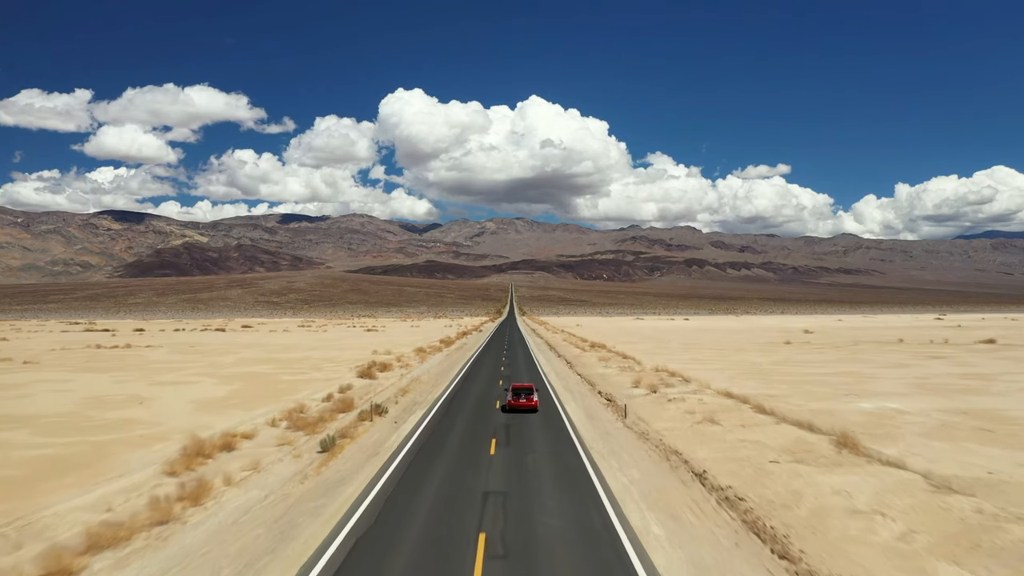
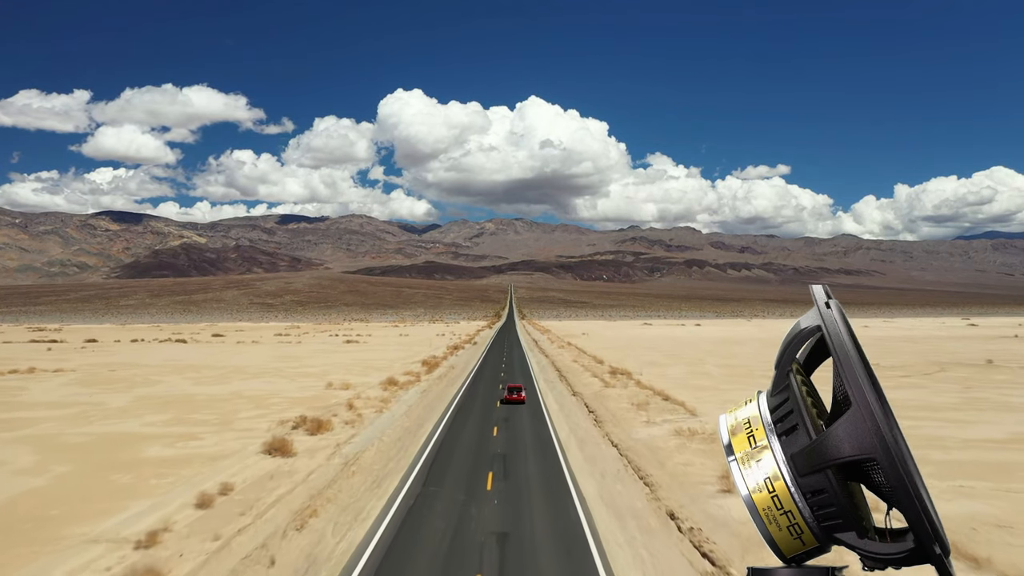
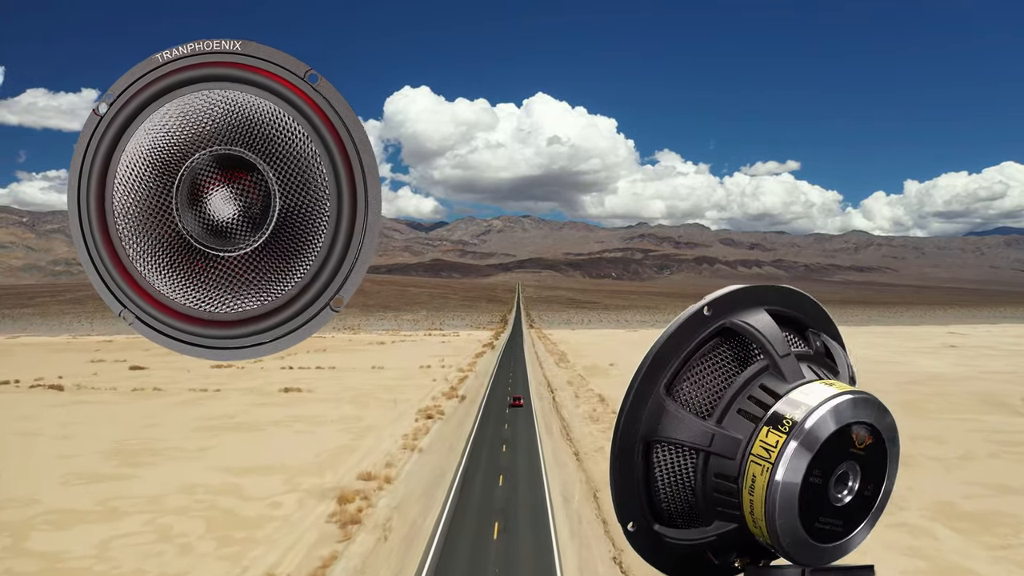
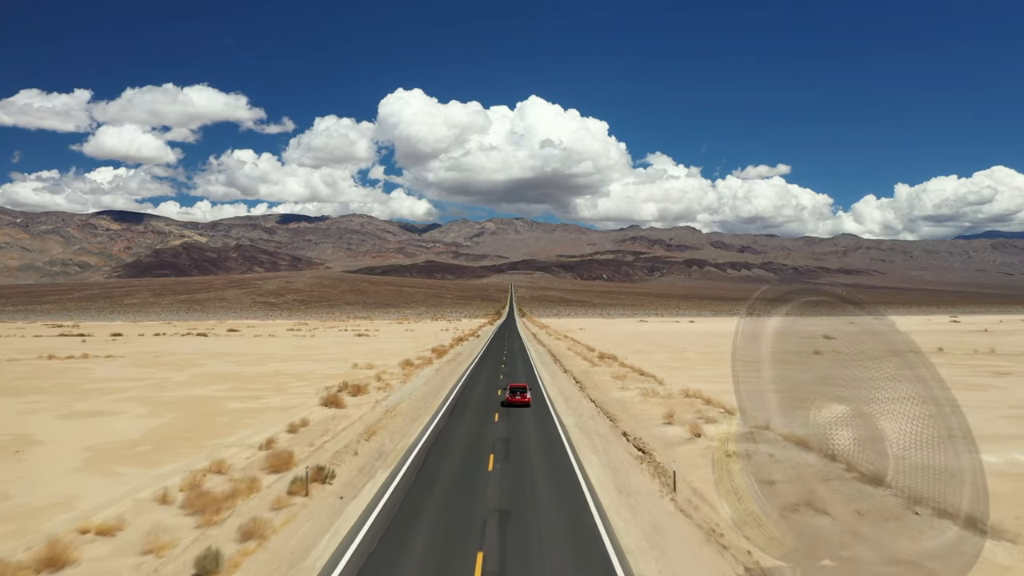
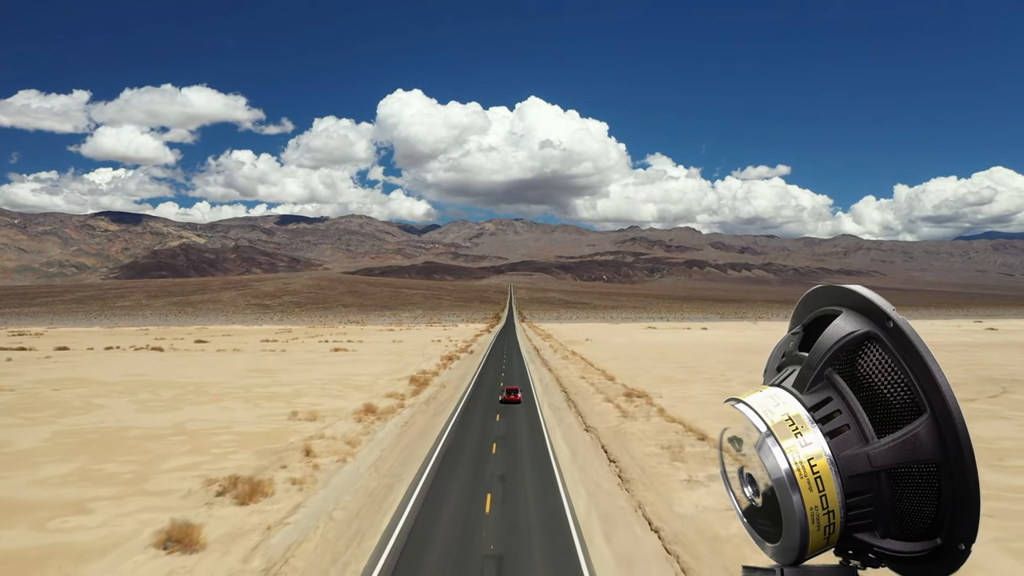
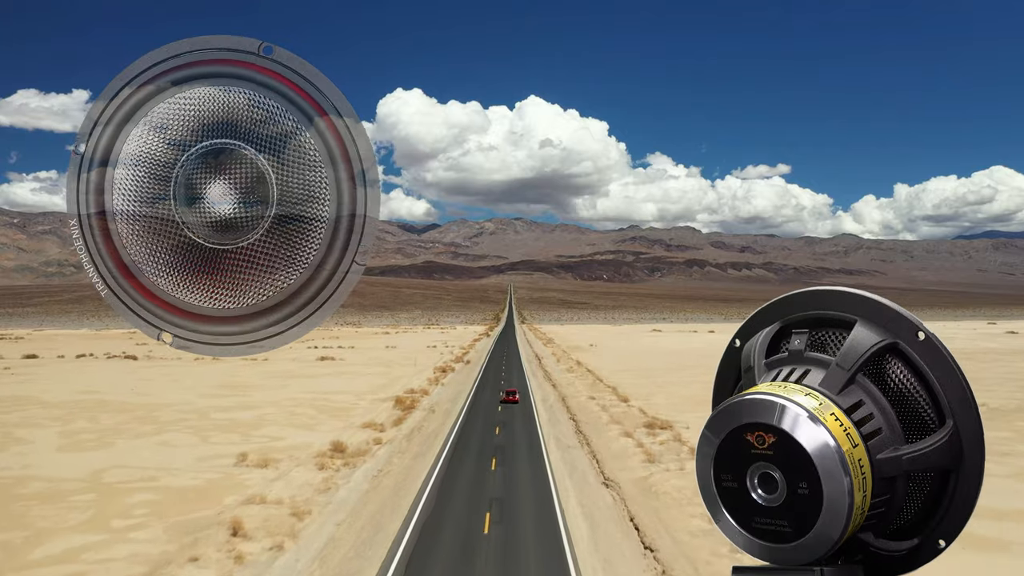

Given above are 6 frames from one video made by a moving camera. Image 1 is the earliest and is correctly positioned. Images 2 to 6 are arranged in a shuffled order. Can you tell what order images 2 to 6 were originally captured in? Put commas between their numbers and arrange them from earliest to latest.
4, 2, 5, 6, 3
